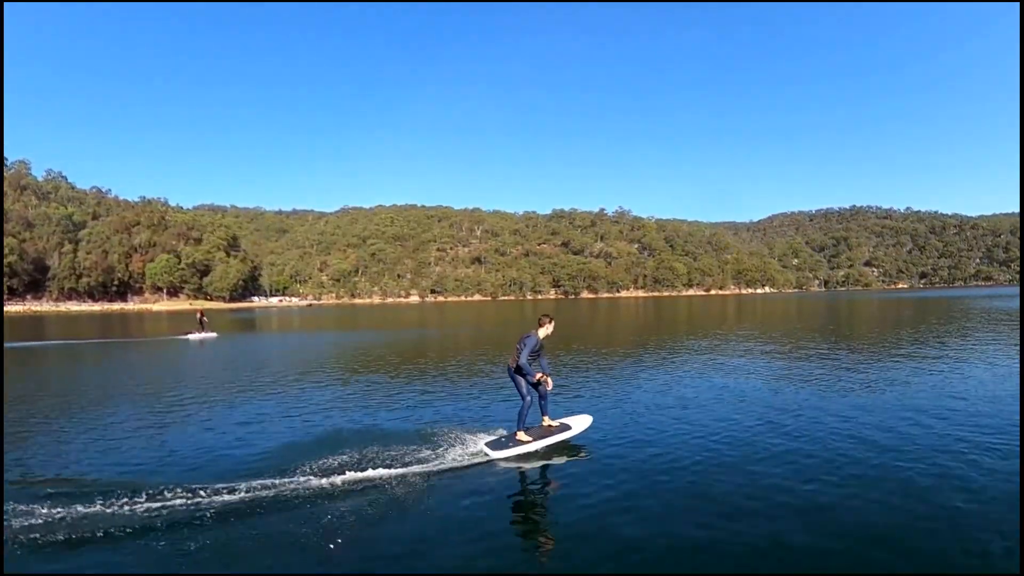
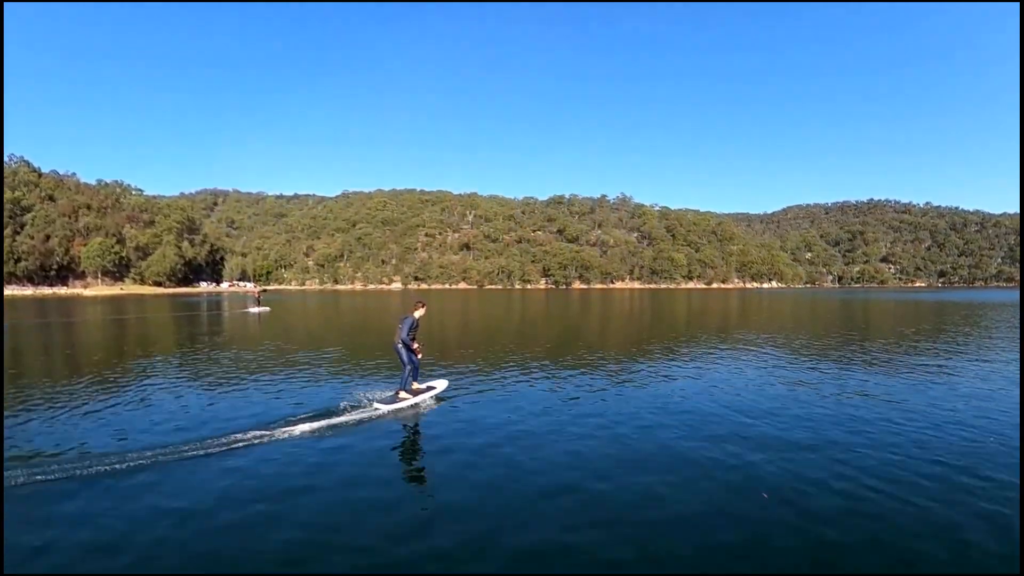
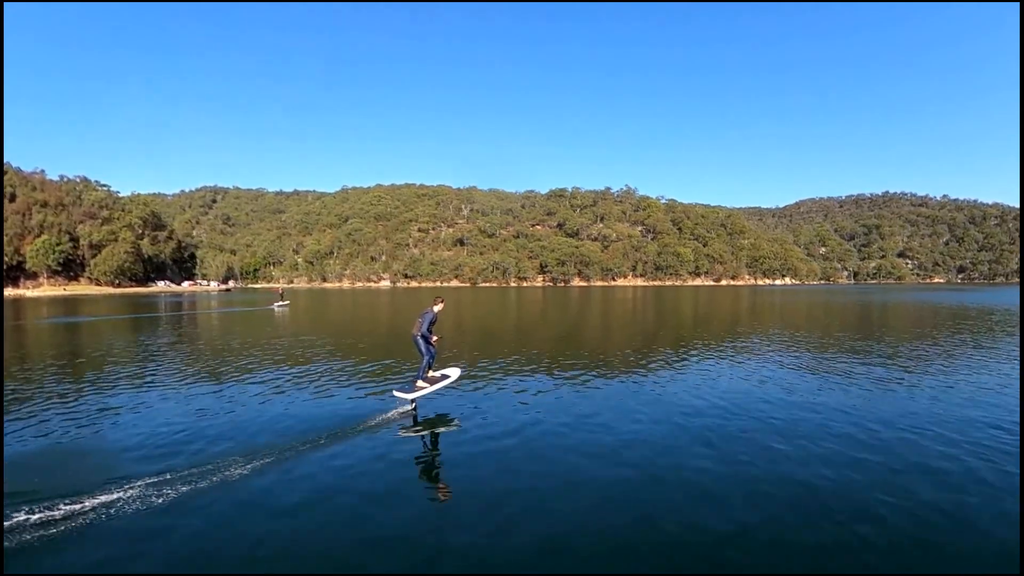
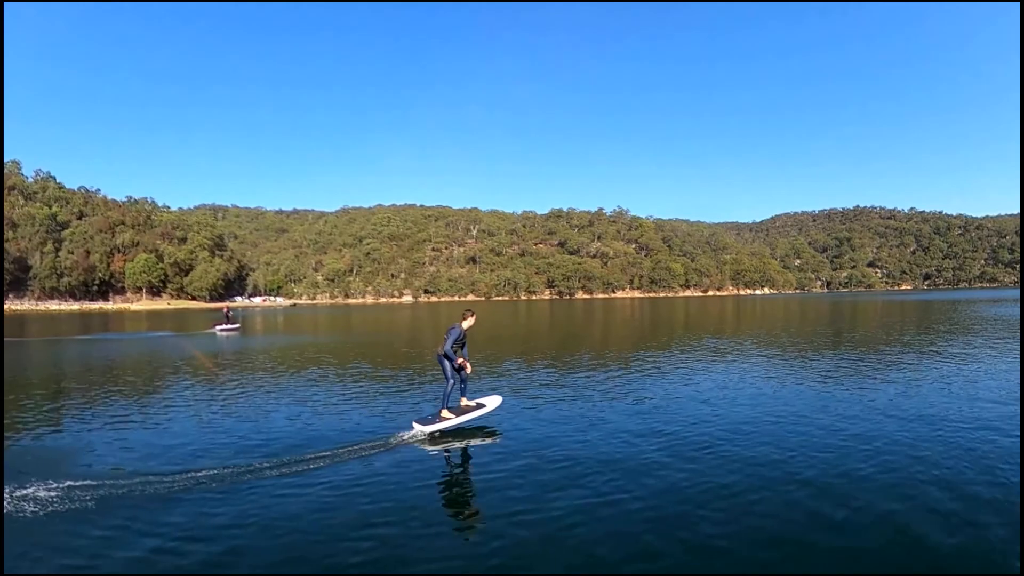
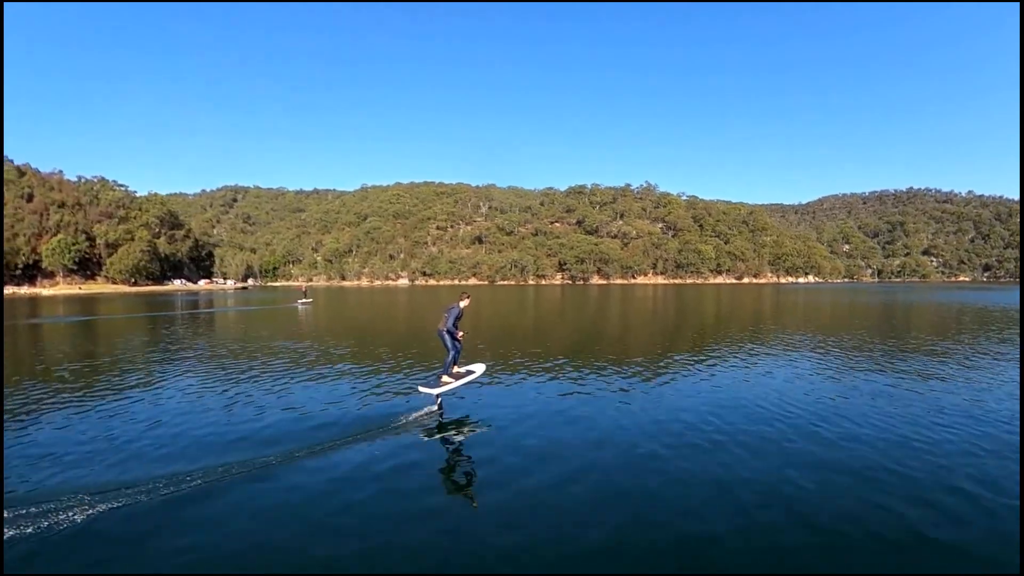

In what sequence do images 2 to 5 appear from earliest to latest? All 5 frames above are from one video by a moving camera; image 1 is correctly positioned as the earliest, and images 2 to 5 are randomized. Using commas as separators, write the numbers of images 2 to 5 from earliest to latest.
4, 2, 3, 5
